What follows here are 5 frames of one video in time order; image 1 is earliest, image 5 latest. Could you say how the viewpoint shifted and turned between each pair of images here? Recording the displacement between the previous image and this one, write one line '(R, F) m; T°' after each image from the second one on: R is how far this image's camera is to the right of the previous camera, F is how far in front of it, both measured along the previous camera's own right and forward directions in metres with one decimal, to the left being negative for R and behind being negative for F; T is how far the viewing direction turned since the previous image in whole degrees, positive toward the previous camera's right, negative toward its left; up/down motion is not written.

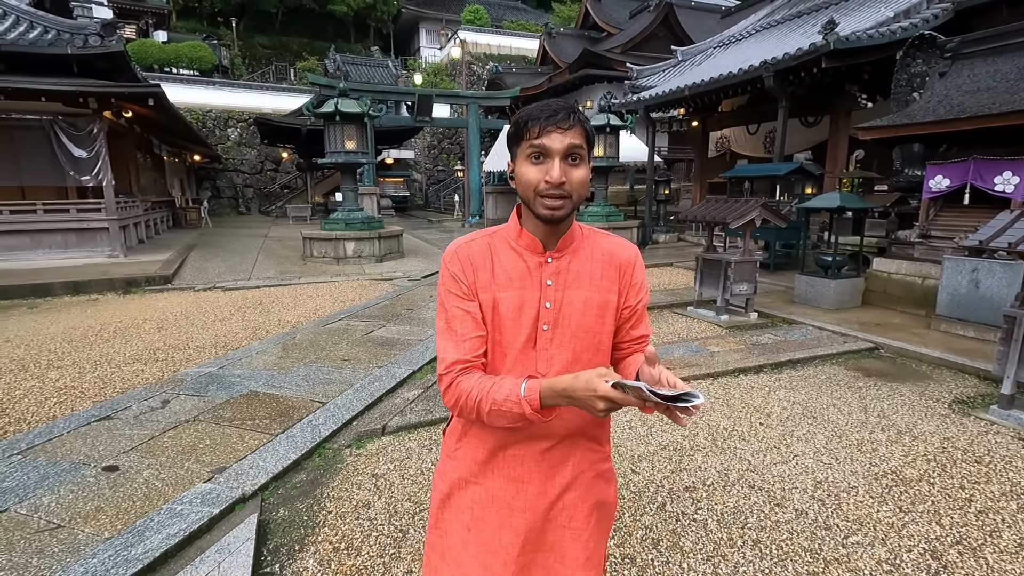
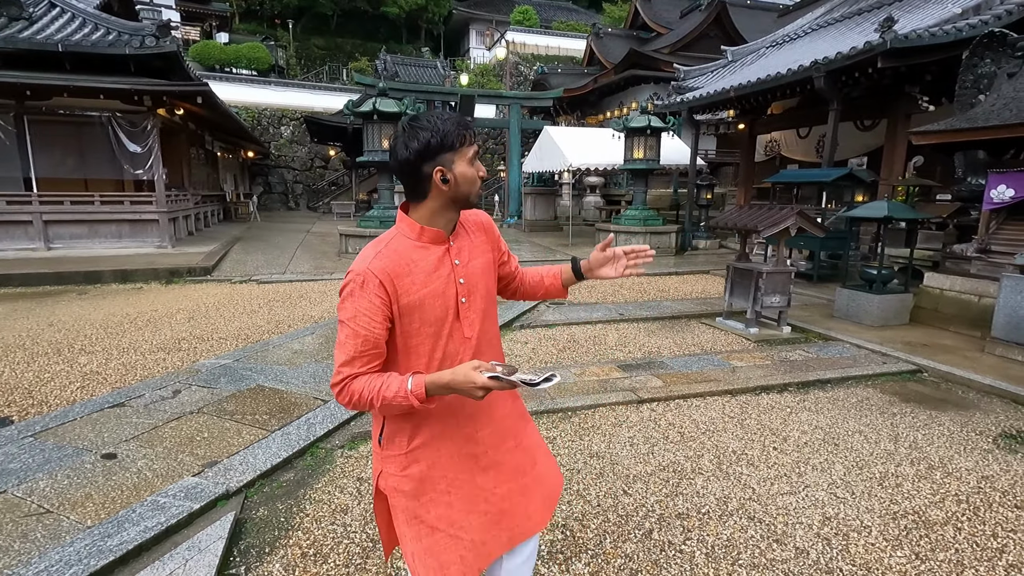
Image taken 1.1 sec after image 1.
(+0.2, +0.1) m; -5°
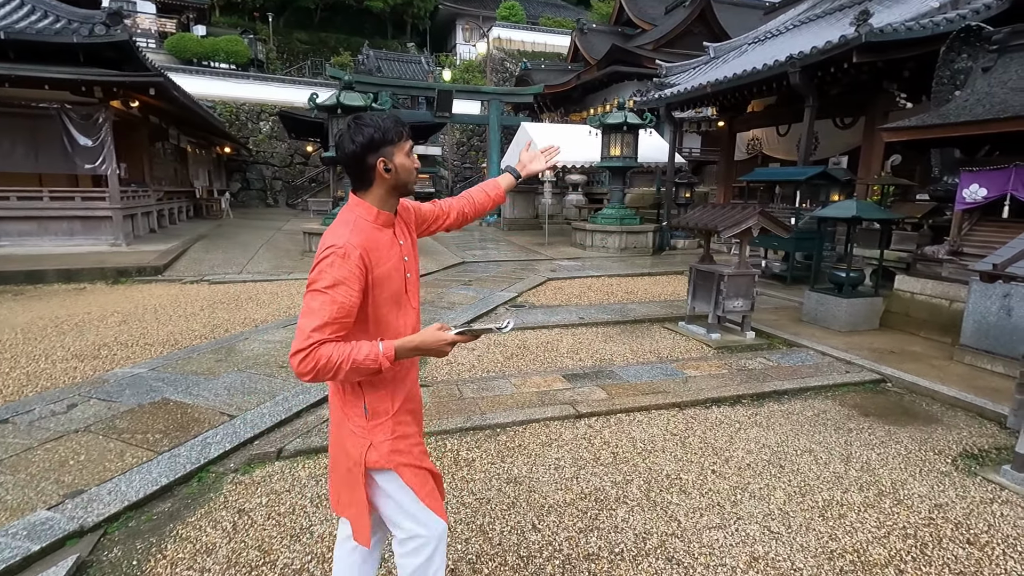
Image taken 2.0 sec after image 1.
(+0.4, +0.3) m; +1°
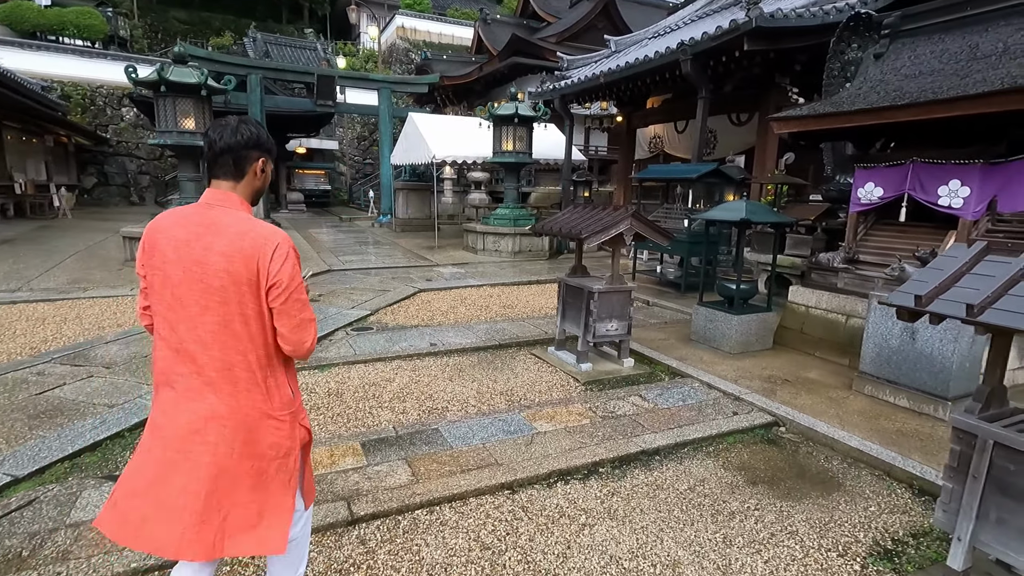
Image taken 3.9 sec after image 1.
(+0.7, +1.0) m; +8°
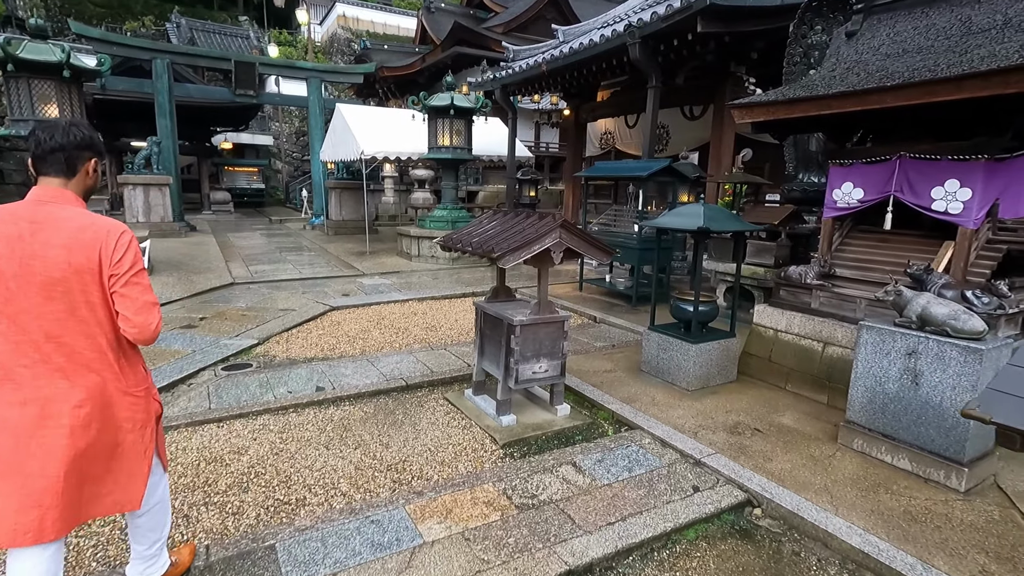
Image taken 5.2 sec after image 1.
(+0.3, +0.8) m; +4°
